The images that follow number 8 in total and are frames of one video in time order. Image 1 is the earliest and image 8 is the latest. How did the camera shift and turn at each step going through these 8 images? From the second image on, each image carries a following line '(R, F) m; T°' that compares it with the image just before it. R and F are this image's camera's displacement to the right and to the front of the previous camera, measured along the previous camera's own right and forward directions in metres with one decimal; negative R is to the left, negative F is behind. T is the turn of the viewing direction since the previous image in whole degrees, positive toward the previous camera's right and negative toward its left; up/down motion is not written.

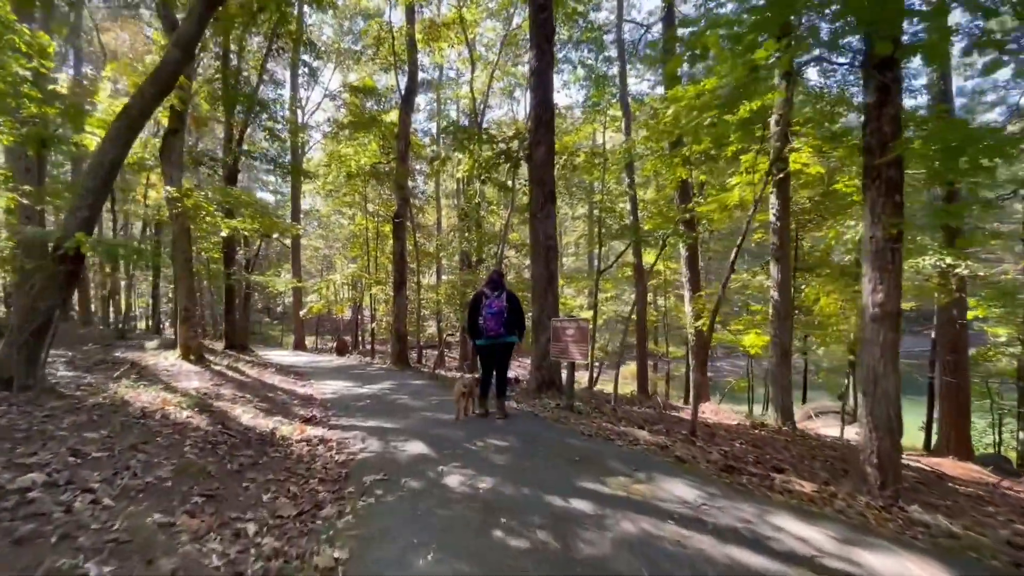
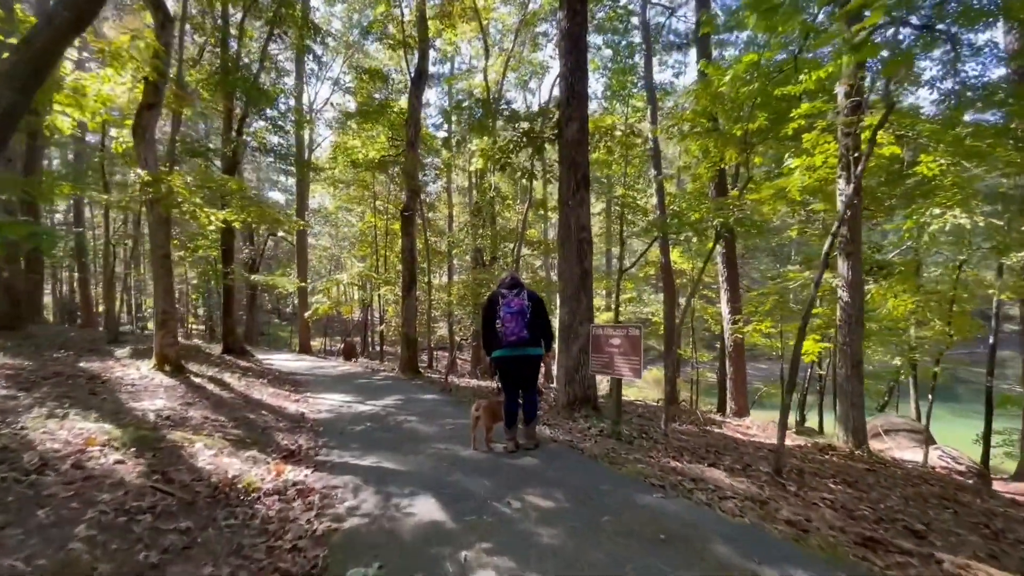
(-0.3, +1.3) m; -1°
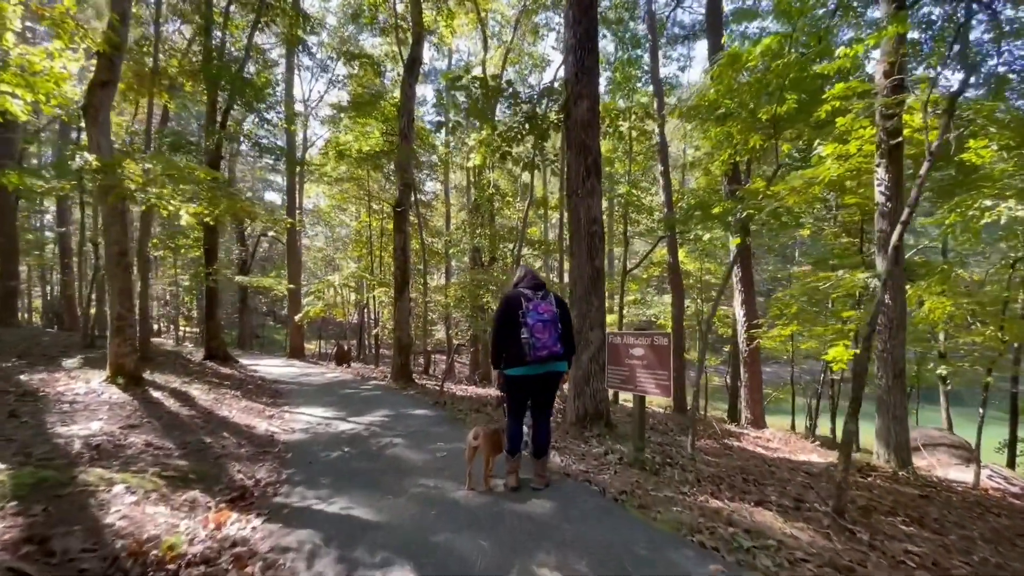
(0.0, +0.9) m; 0°
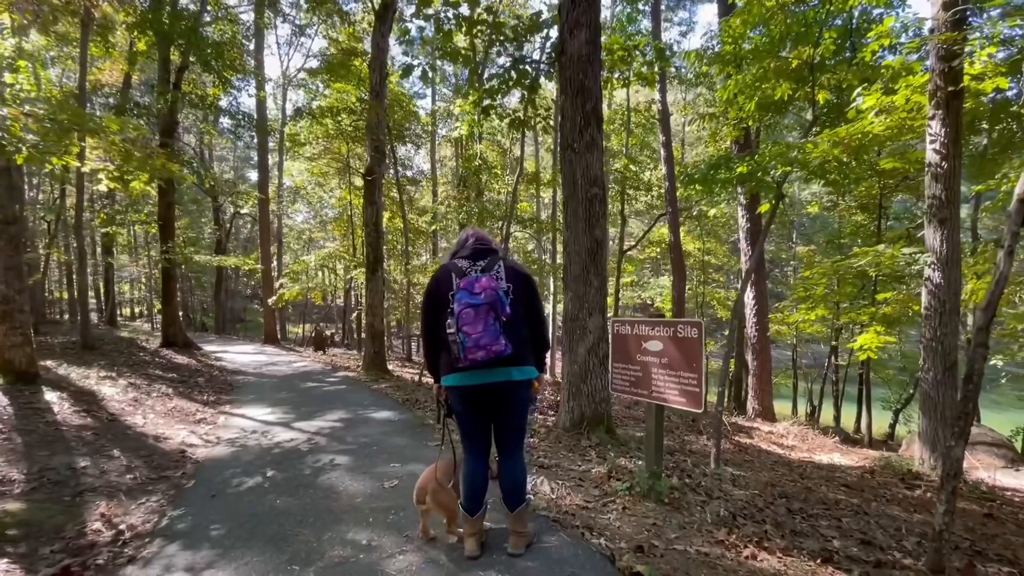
(+0.1, +1.3) m; +1°
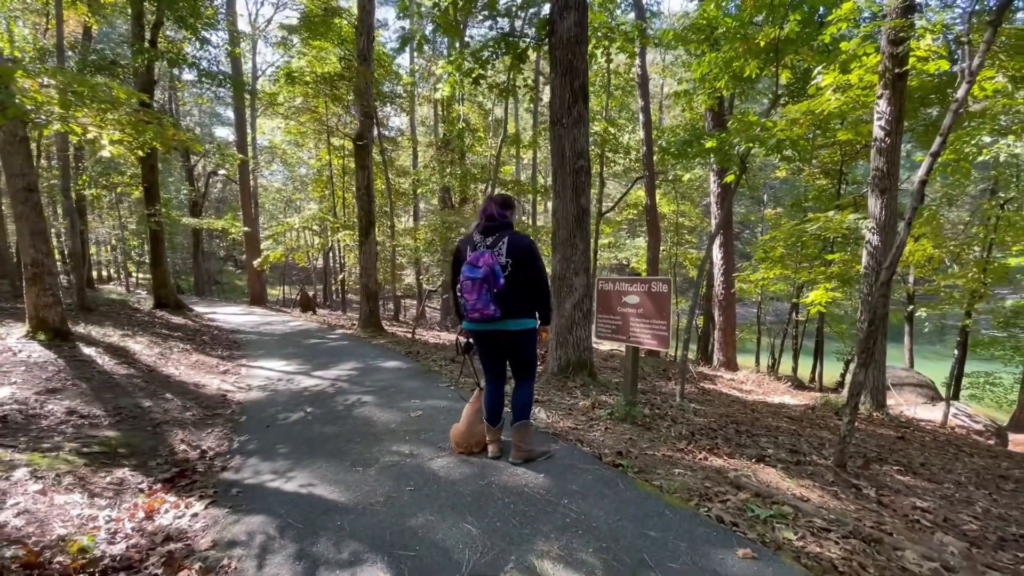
(-0.2, -0.7) m; +3°
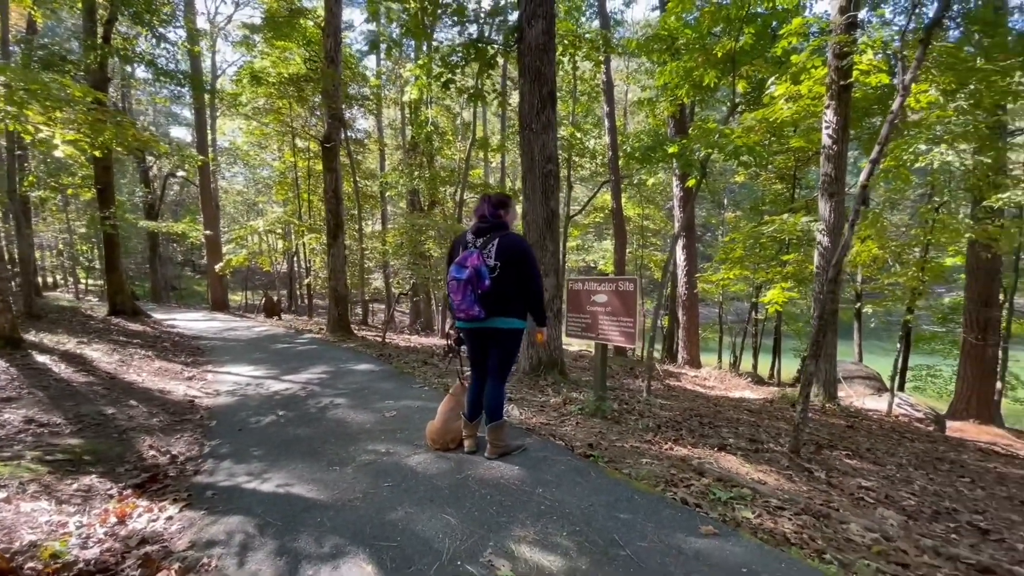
(0.0, -0.1) m; +4°
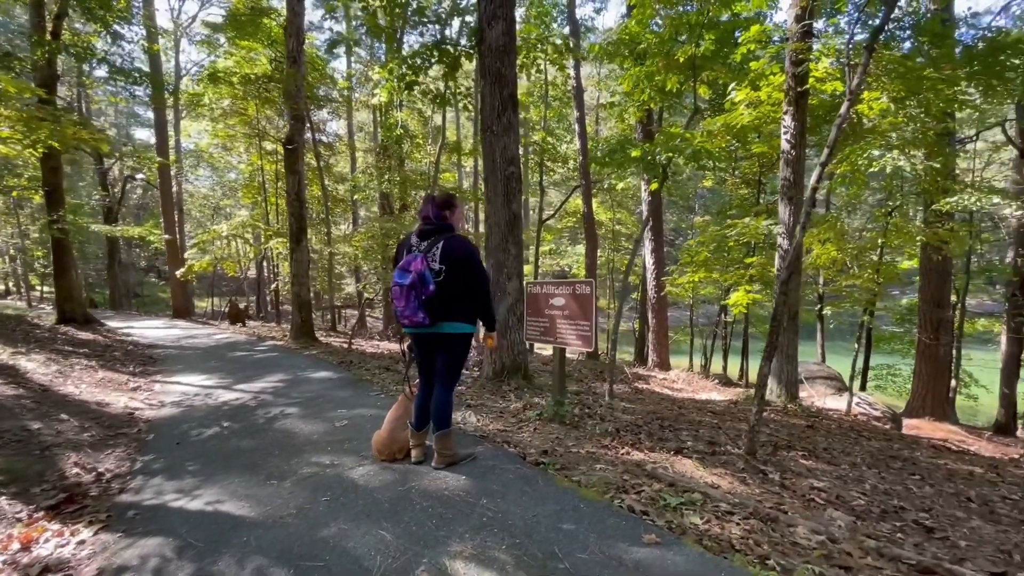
(+0.2, +0.1) m; +3°
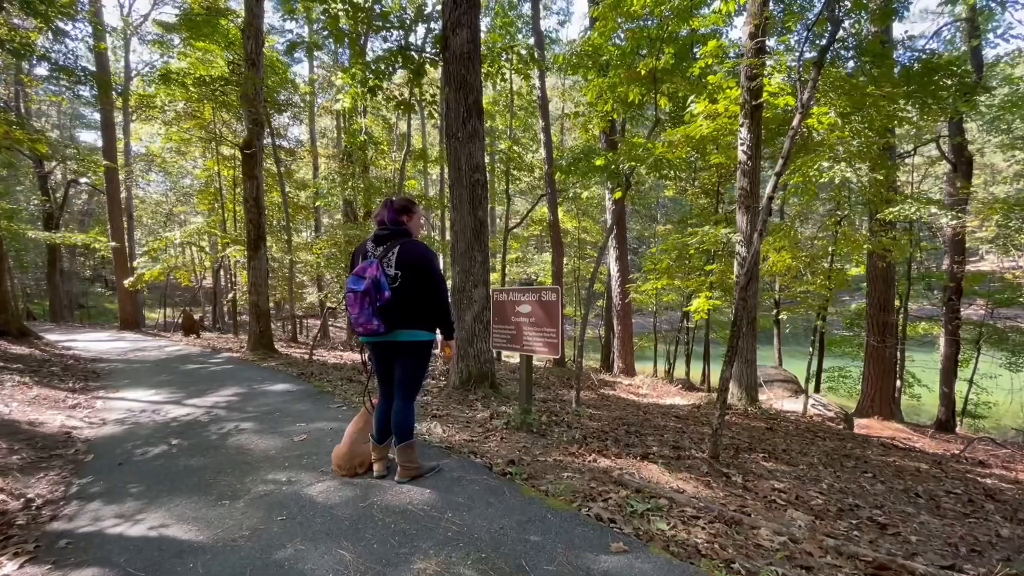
(0.0, 0.0) m; +4°
